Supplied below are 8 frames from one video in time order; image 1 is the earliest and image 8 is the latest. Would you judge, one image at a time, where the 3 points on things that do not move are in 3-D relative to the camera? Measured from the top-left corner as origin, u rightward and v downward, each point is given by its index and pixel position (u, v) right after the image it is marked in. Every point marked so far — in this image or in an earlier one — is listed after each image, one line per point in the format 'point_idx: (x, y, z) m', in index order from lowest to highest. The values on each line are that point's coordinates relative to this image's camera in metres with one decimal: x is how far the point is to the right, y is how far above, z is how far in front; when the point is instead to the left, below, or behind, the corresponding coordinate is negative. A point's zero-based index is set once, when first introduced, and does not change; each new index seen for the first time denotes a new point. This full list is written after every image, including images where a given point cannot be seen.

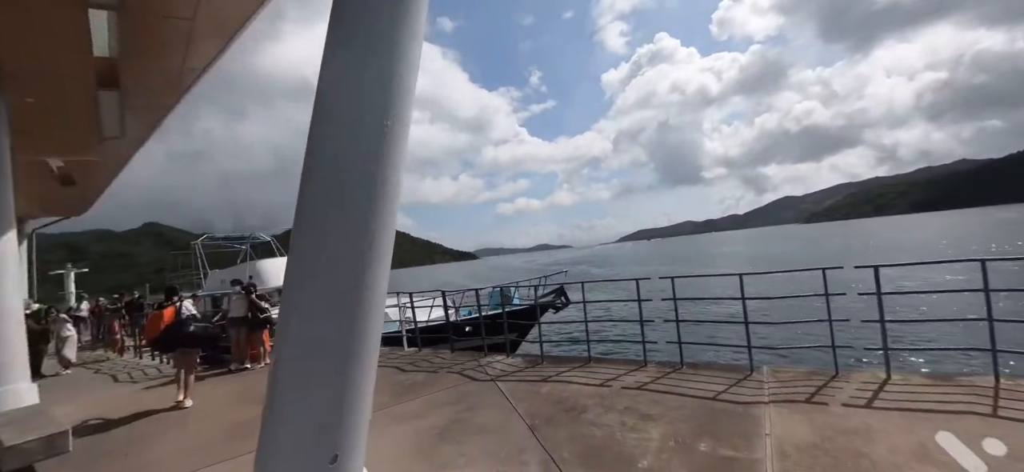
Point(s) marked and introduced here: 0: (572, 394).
0: (+0.6, -1.7, +4.5) m
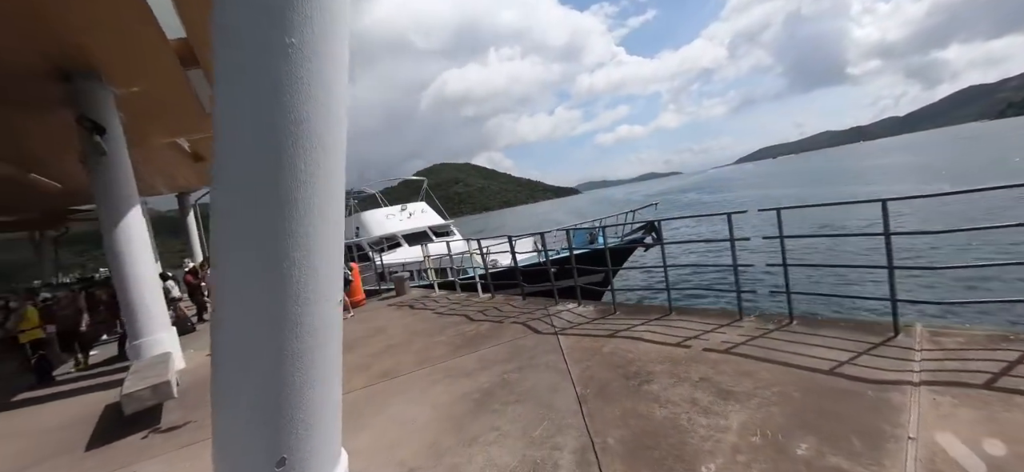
0: (+1.1, -1.1, +3.8) m
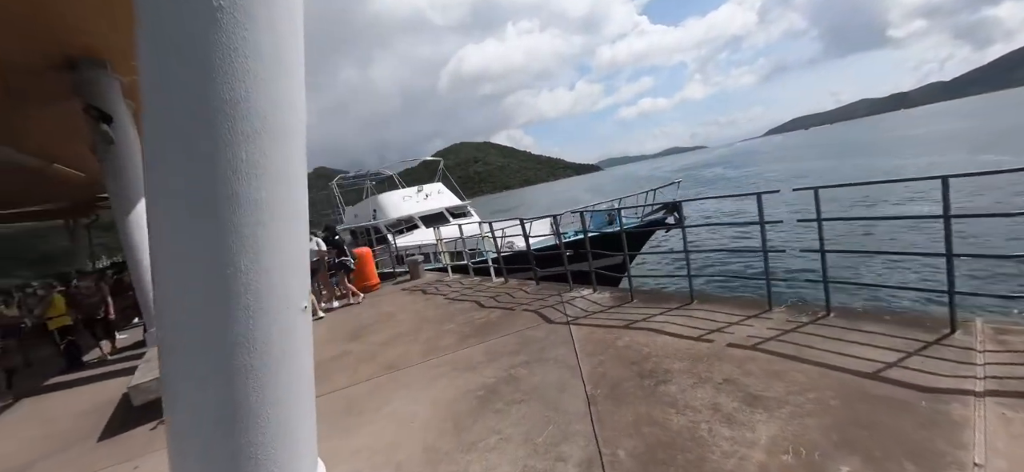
0: (+1.2, -1.0, +3.5) m
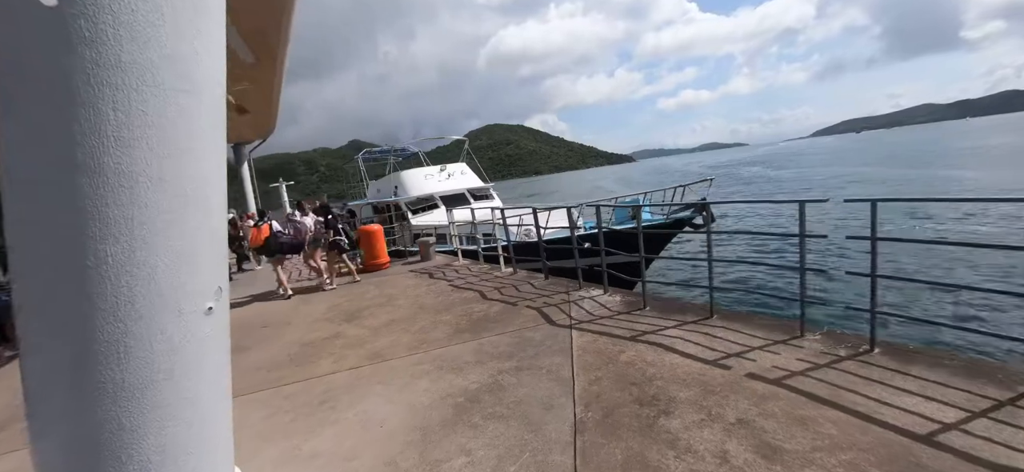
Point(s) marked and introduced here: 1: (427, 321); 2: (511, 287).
0: (+1.1, -1.0, +3.0) m
1: (-1.0, -1.0, +5.1) m
2: (0.0, -0.7, +6.1) m
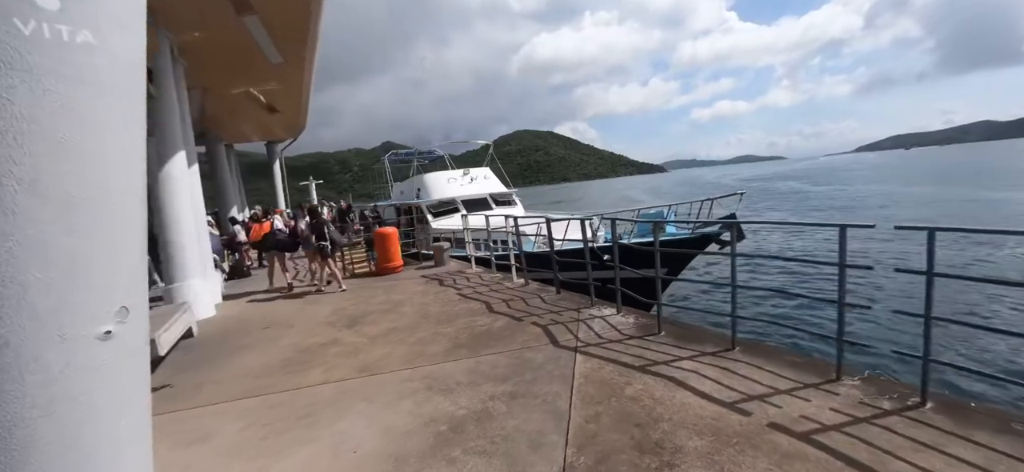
0: (+1.0, -1.1, +2.7) m
1: (-1.0, -1.1, +4.8) m
2: (+0.1, -0.9, +5.8) m
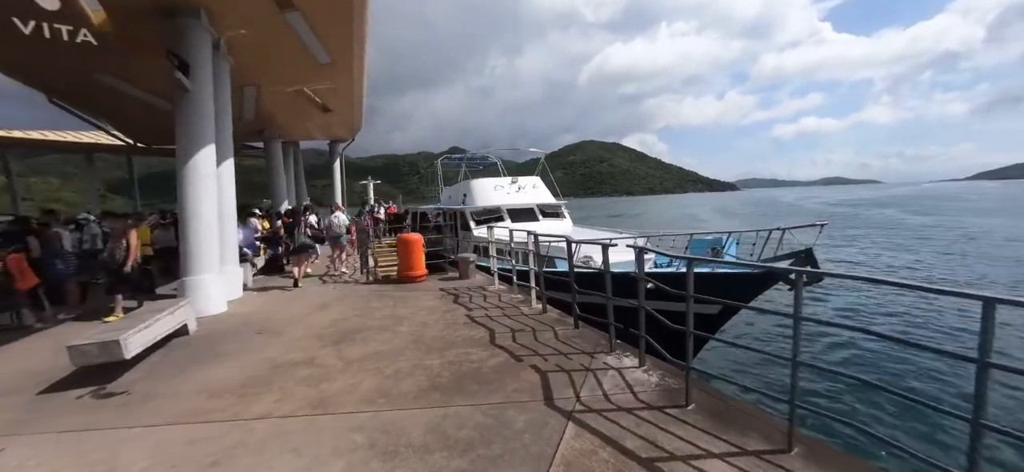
0: (+0.6, -1.3, +1.7) m
1: (-1.0, -1.2, +4.1) m
2: (+0.2, -1.1, +5.0) m
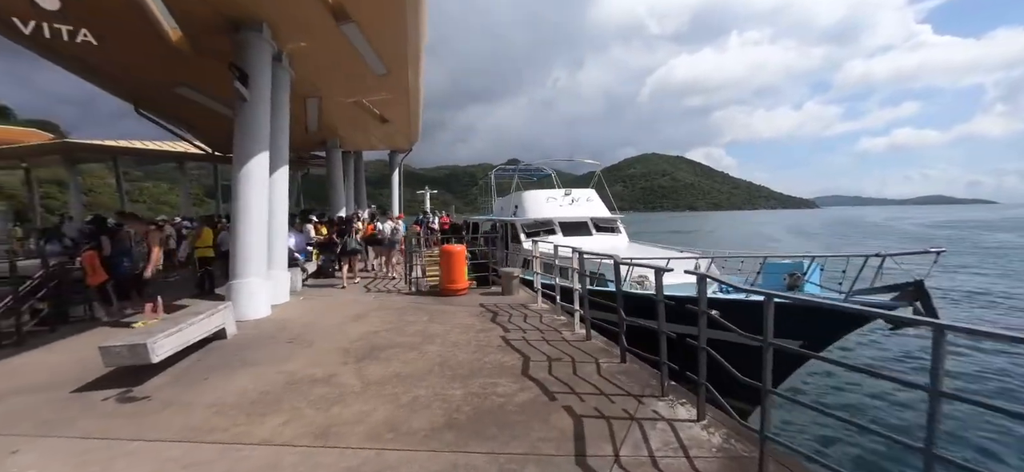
0: (+0.6, -1.4, +1.1) m
1: (-0.7, -1.4, +3.7) m
2: (+0.6, -1.3, +4.4) m
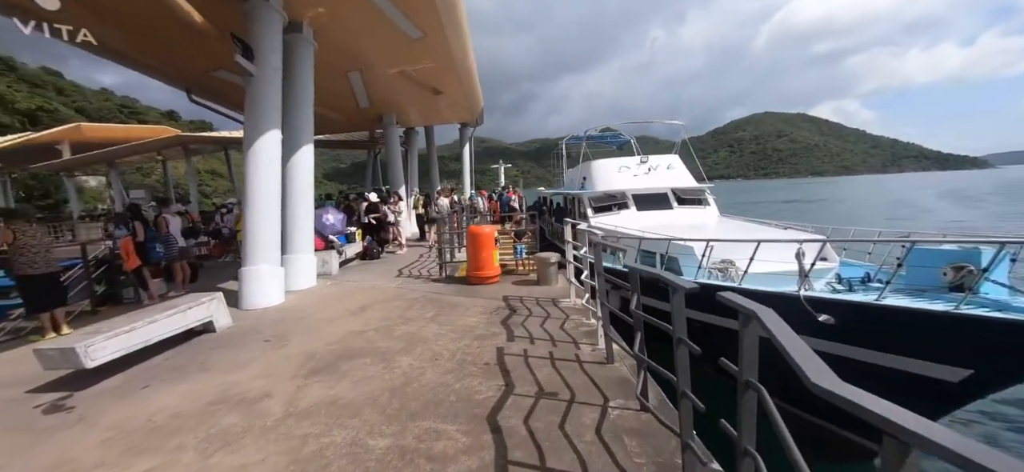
0: (-0.3, -1.5, -0.1) m
1: (-1.0, -1.3, +2.7) m
2: (+0.4, -1.2, +3.0) m
